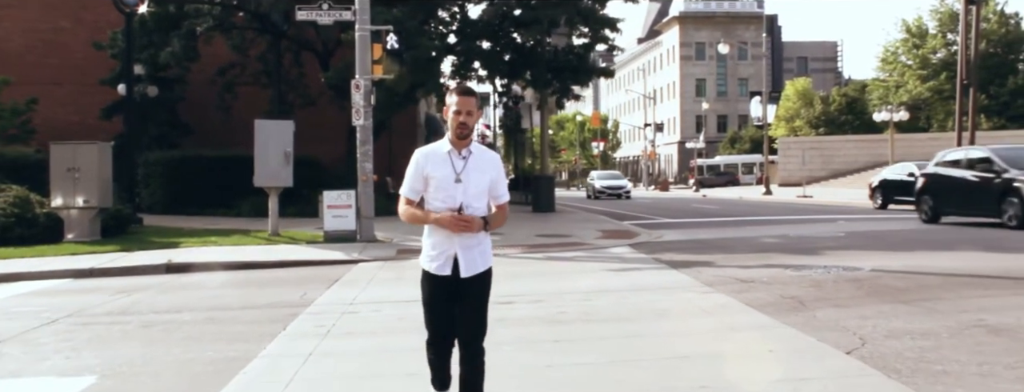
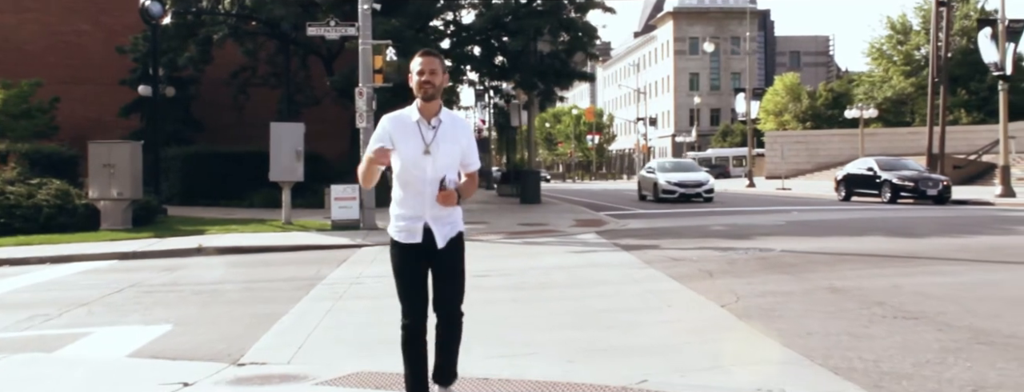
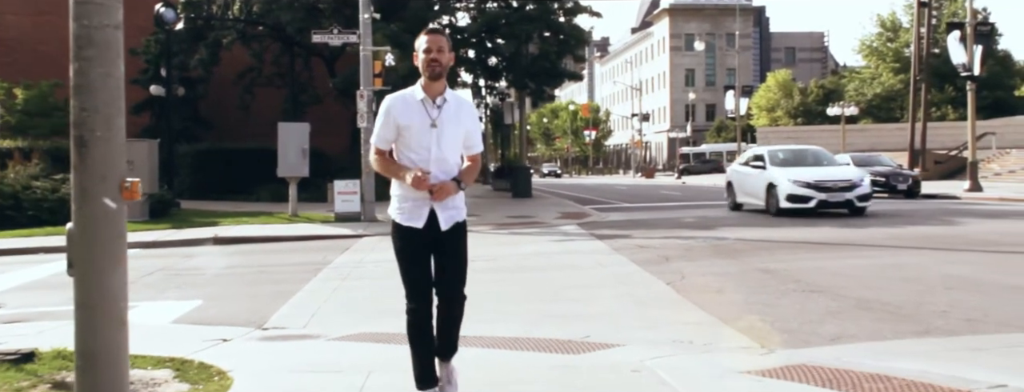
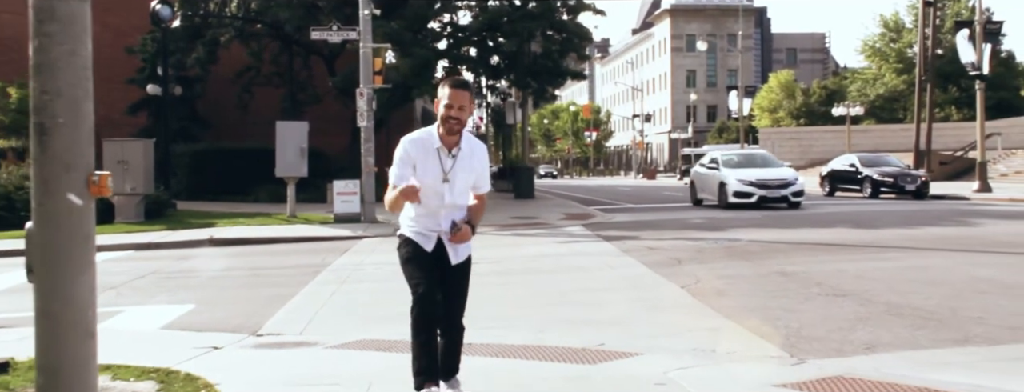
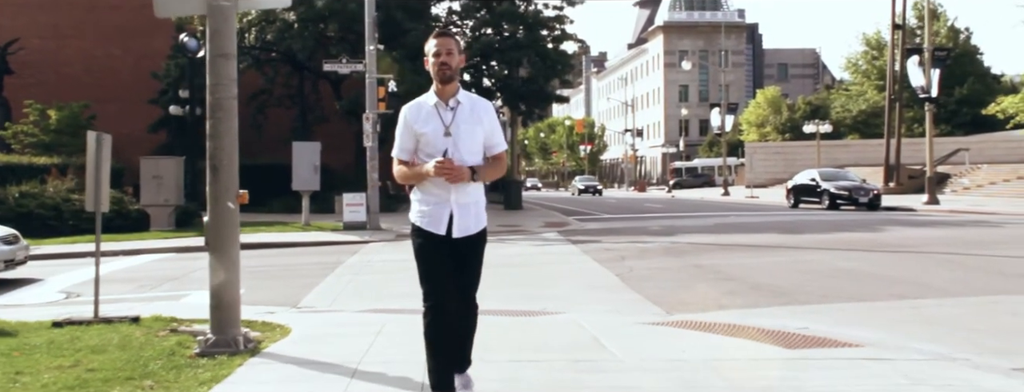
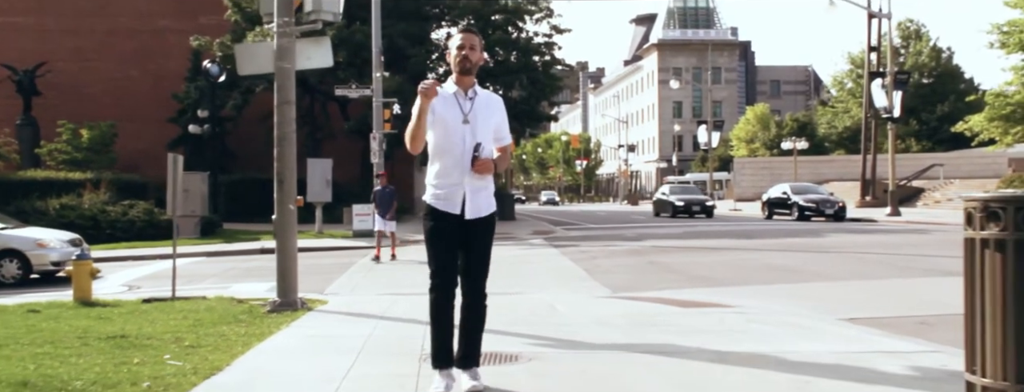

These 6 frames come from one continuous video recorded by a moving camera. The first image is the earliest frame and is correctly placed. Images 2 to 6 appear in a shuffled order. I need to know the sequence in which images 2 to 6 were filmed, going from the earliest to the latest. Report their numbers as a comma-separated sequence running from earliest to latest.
2, 4, 3, 5, 6
